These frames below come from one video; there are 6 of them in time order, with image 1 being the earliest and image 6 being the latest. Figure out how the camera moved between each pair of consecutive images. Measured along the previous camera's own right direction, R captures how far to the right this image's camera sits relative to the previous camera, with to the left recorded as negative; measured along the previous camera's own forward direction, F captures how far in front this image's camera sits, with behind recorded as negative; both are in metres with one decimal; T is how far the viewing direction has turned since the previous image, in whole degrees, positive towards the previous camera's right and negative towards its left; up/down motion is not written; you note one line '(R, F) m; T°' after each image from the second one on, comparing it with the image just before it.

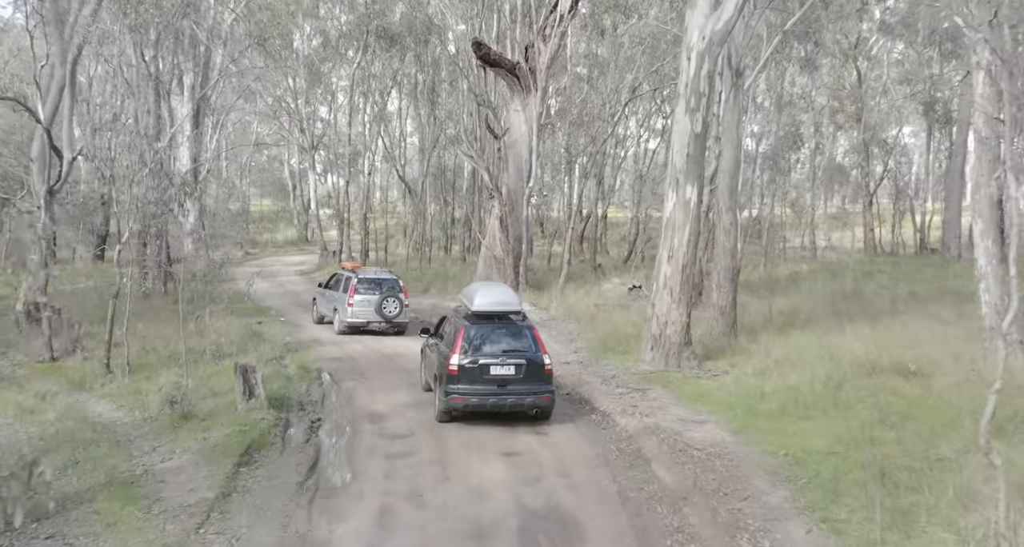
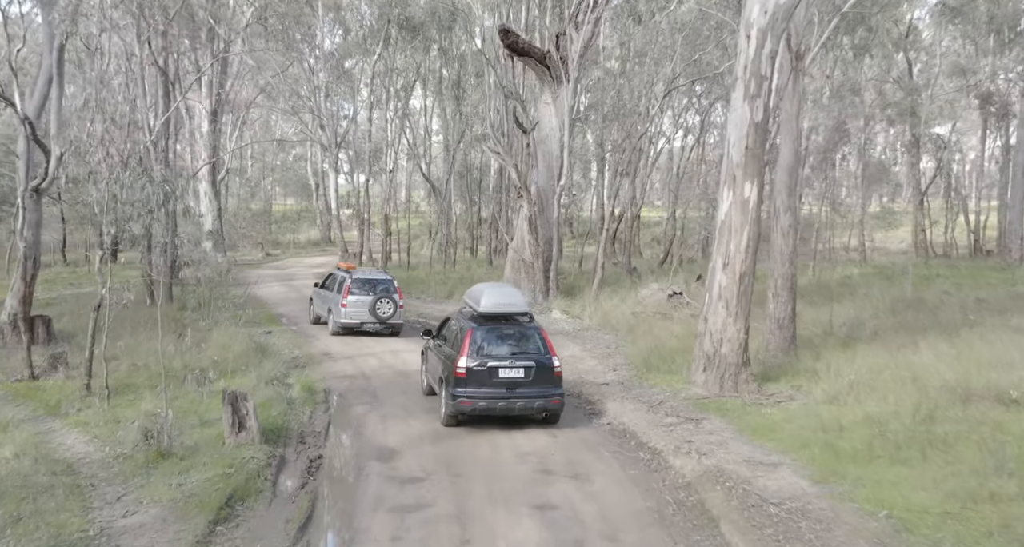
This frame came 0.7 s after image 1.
(-0.1, +1.7) m; -2°
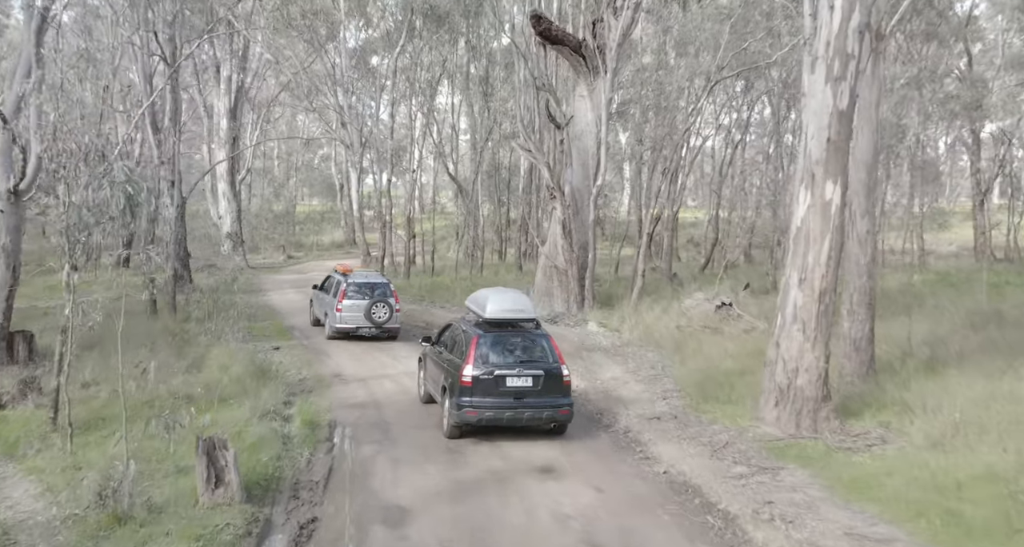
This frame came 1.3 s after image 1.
(-0.1, +1.9) m; -2°
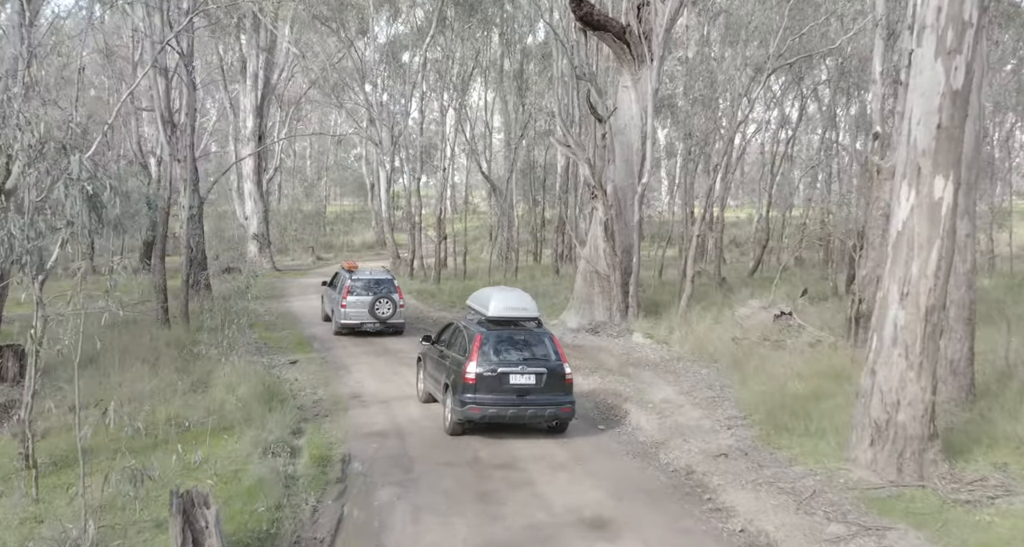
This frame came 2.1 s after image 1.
(-0.1, +1.6) m; -2°
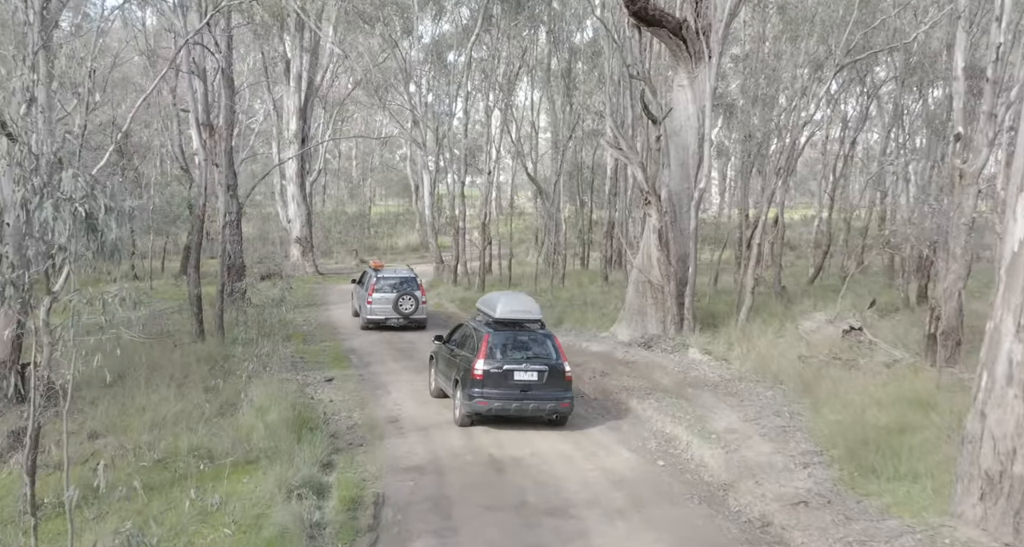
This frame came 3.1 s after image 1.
(-0.1, +1.0) m; -3°
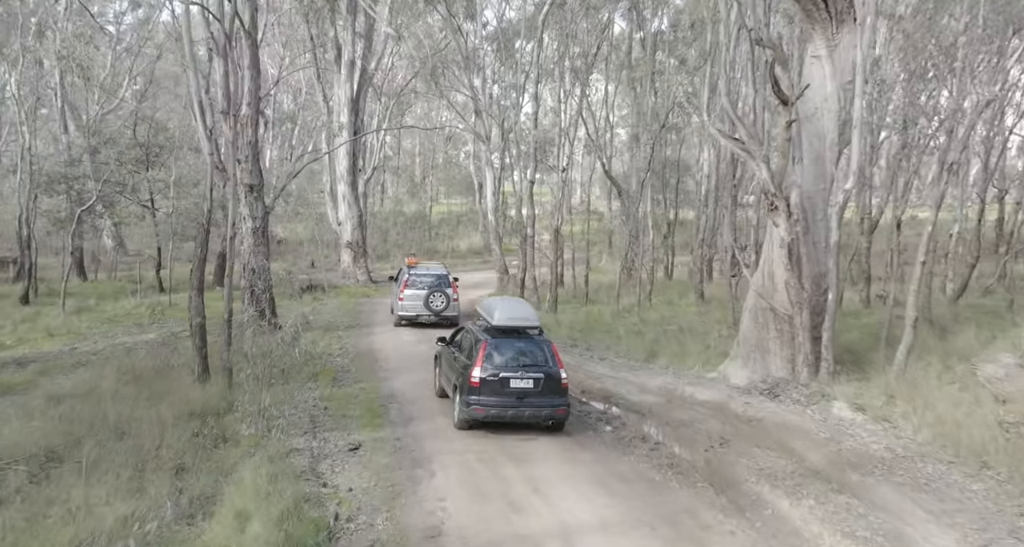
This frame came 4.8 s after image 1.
(-0.3, +4.0) m; -4°
